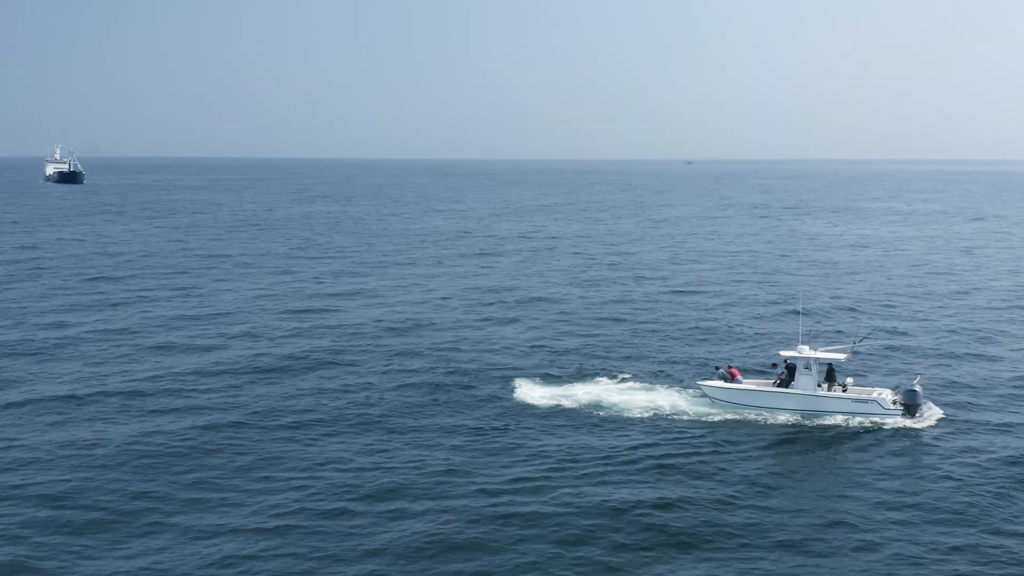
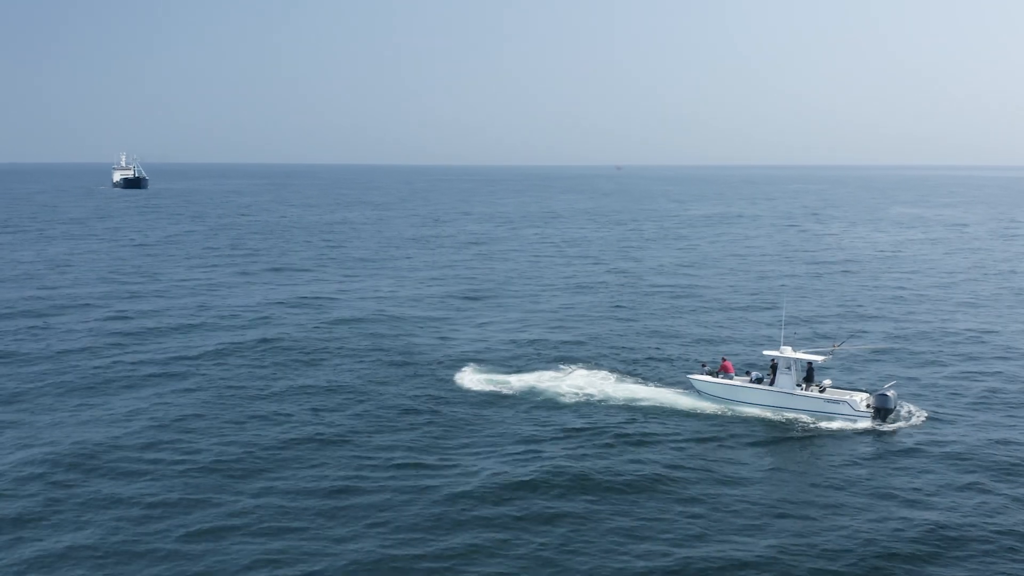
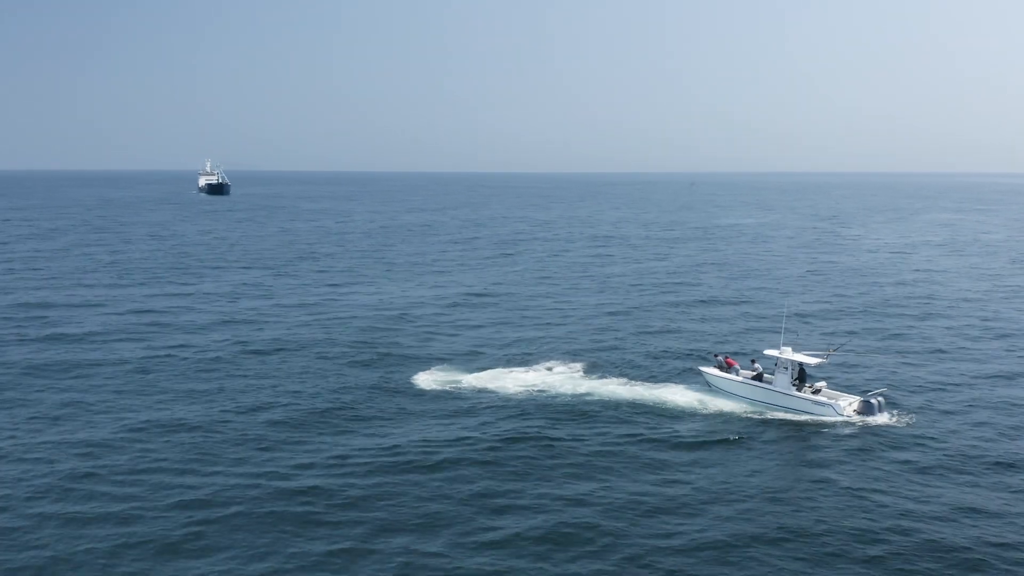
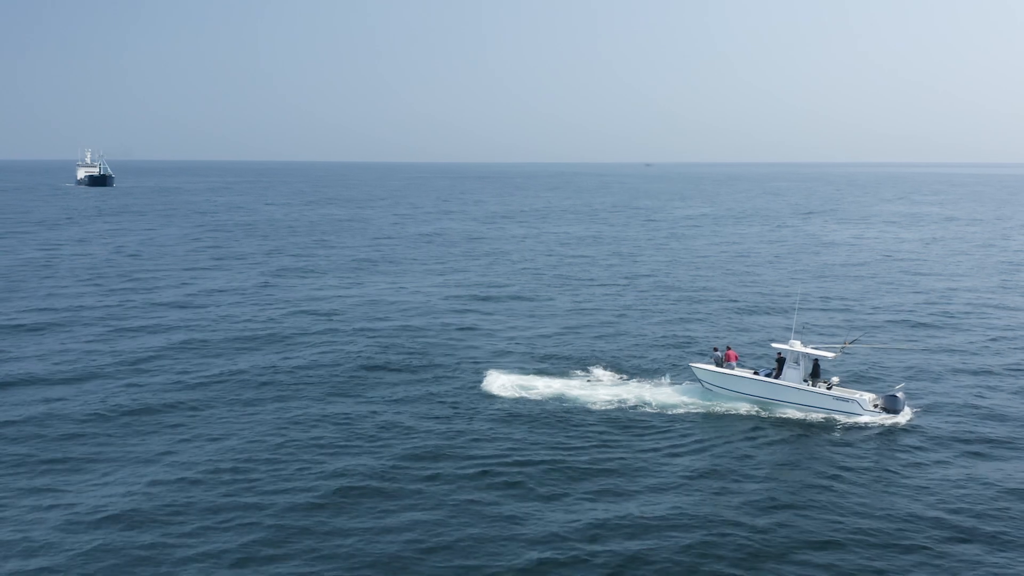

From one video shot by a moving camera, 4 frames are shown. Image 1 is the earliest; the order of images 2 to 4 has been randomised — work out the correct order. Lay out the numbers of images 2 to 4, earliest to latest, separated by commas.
4, 2, 3
